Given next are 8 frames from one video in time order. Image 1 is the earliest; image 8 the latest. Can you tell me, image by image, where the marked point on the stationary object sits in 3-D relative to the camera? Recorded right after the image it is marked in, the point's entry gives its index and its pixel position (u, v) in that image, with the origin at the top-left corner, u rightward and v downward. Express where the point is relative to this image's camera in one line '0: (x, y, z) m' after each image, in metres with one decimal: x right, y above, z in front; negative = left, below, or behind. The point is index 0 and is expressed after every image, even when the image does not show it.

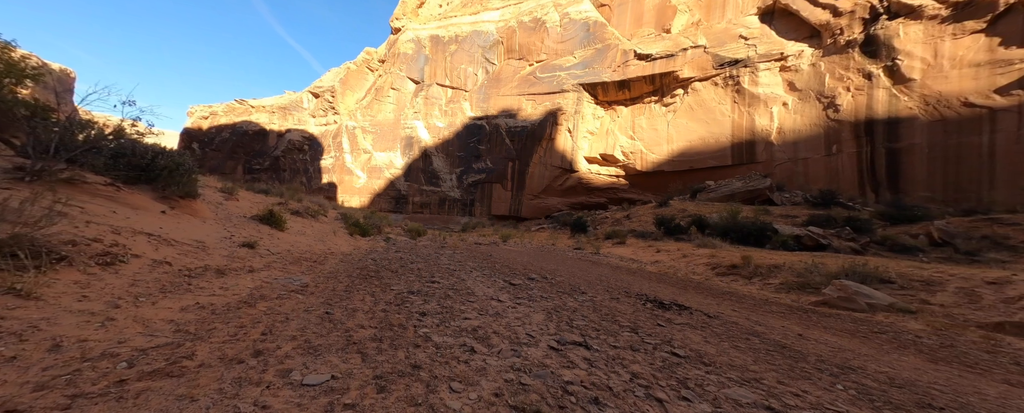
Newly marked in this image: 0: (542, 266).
0: (+0.7, -1.3, +7.0) m
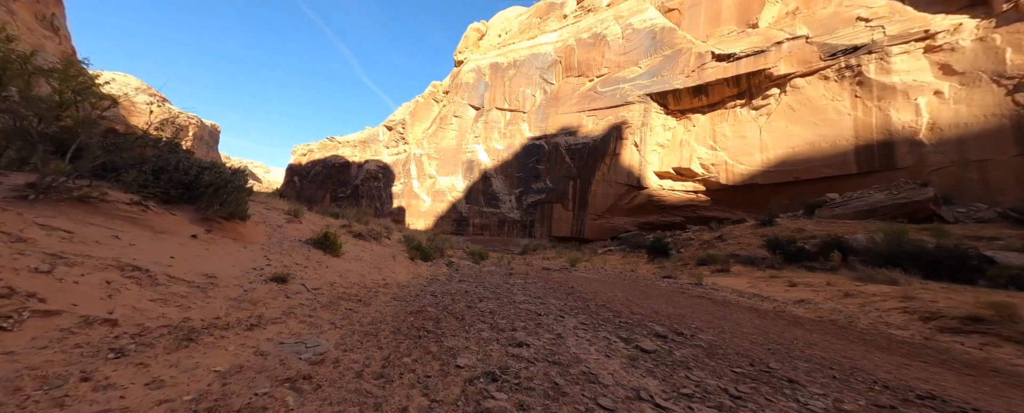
0: (+2.3, -1.6, +5.1) m
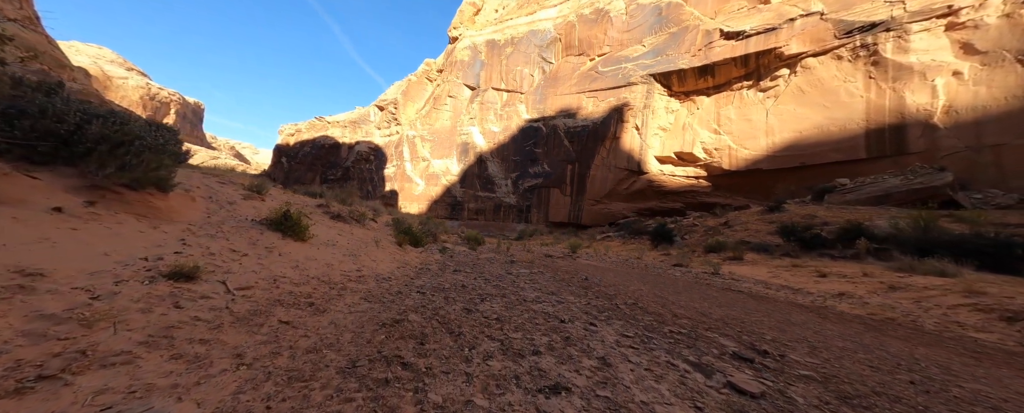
0: (+2.4, -1.3, +4.1) m
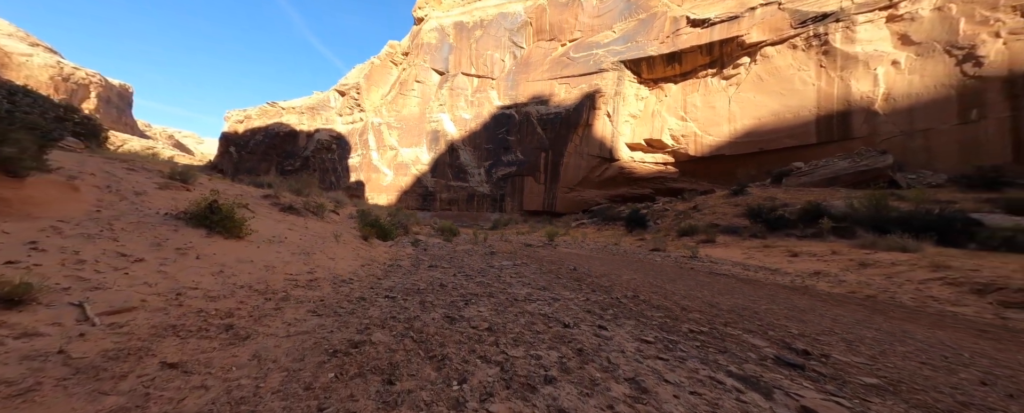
0: (+2.2, -1.1, +3.8) m
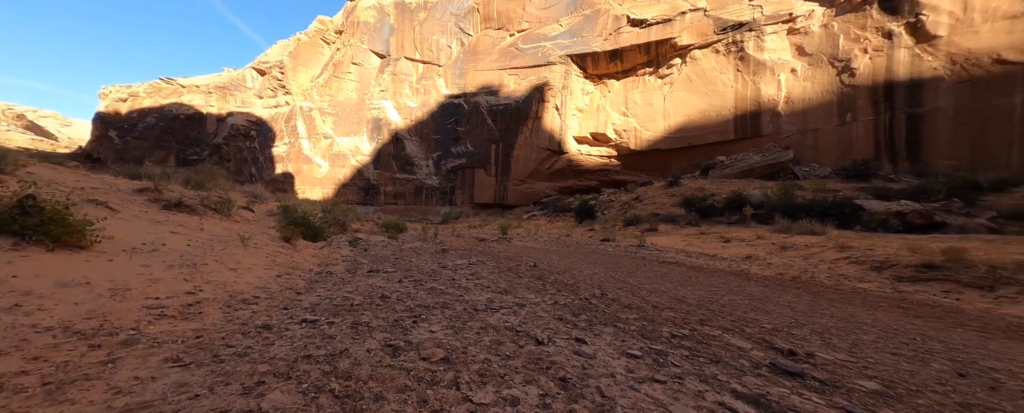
0: (+1.7, -1.0, +3.7) m
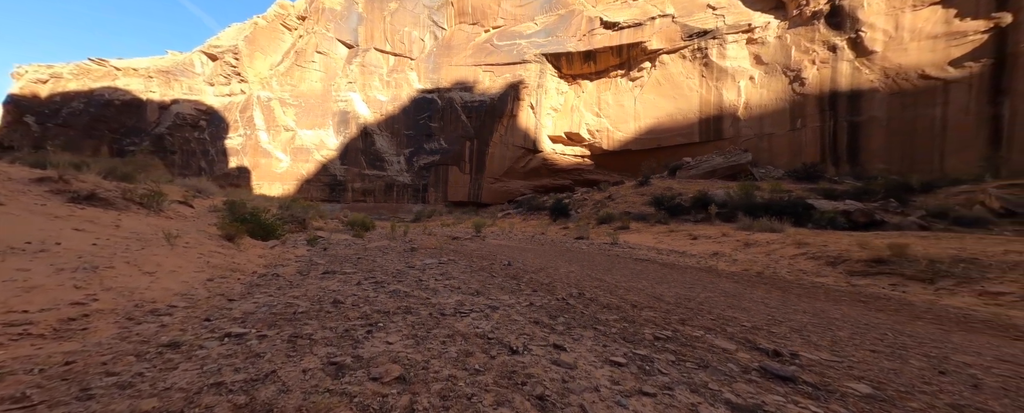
0: (+1.4, -0.9, +3.6) m
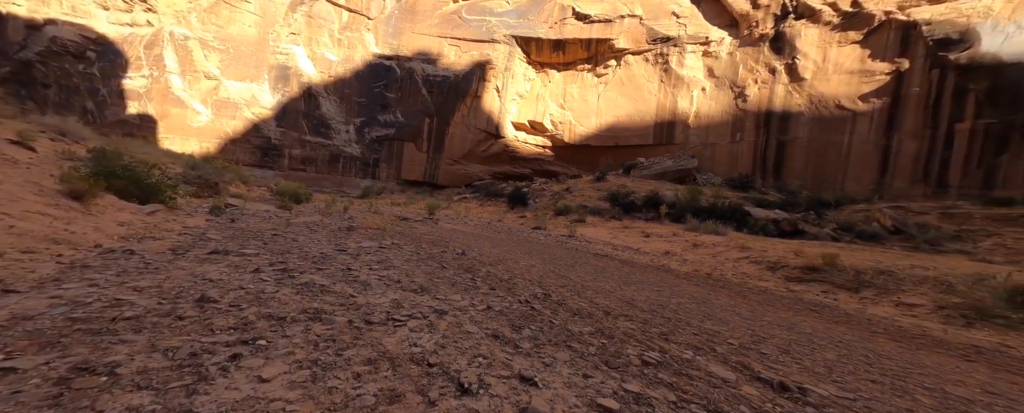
0: (+0.9, -0.8, +3.2) m
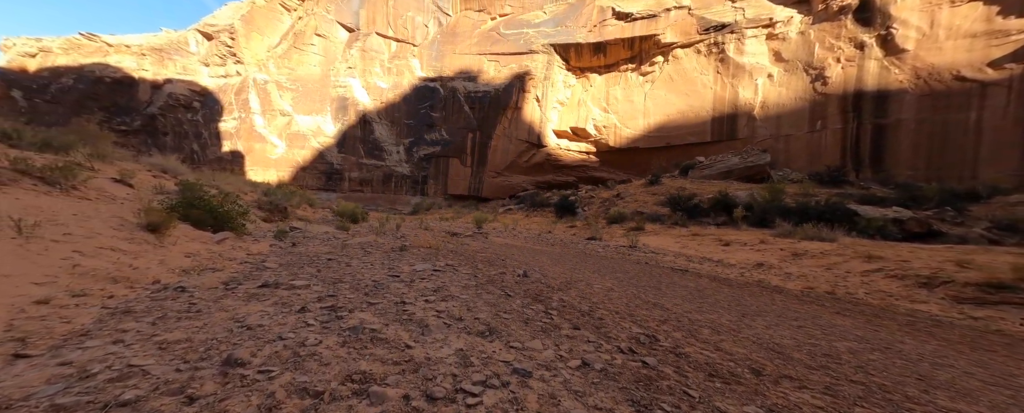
0: (+1.6, -0.9, +2.4) m
